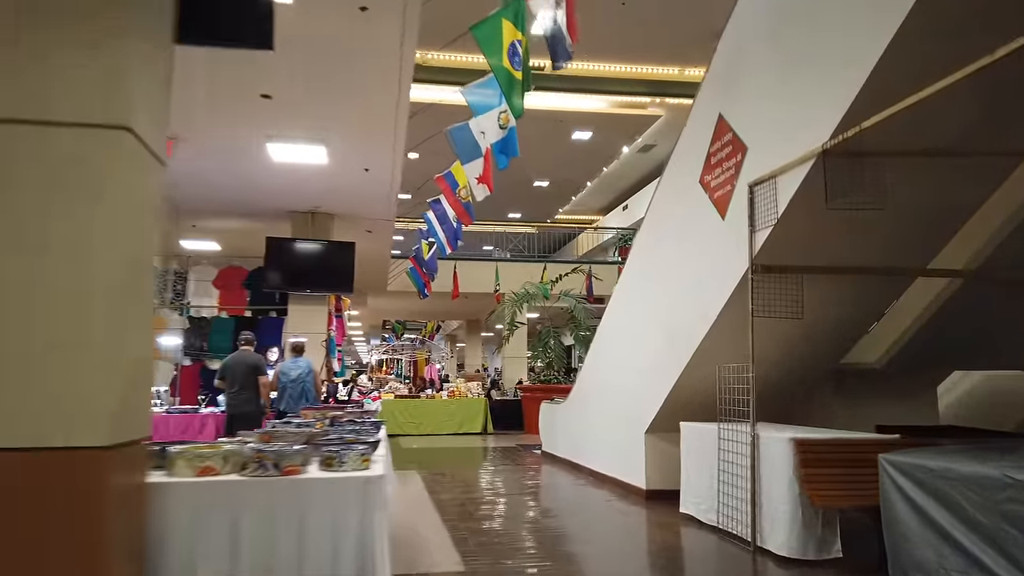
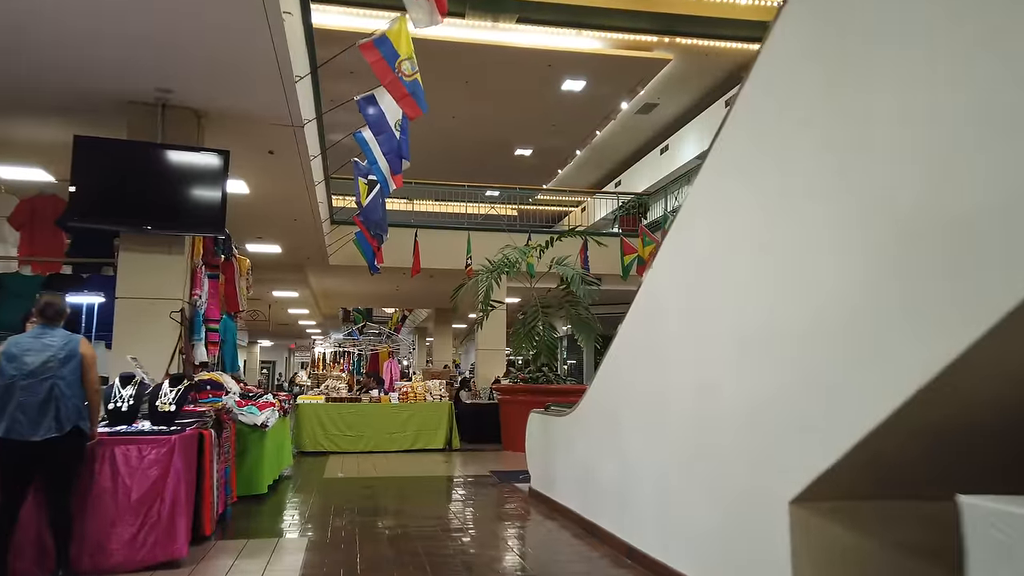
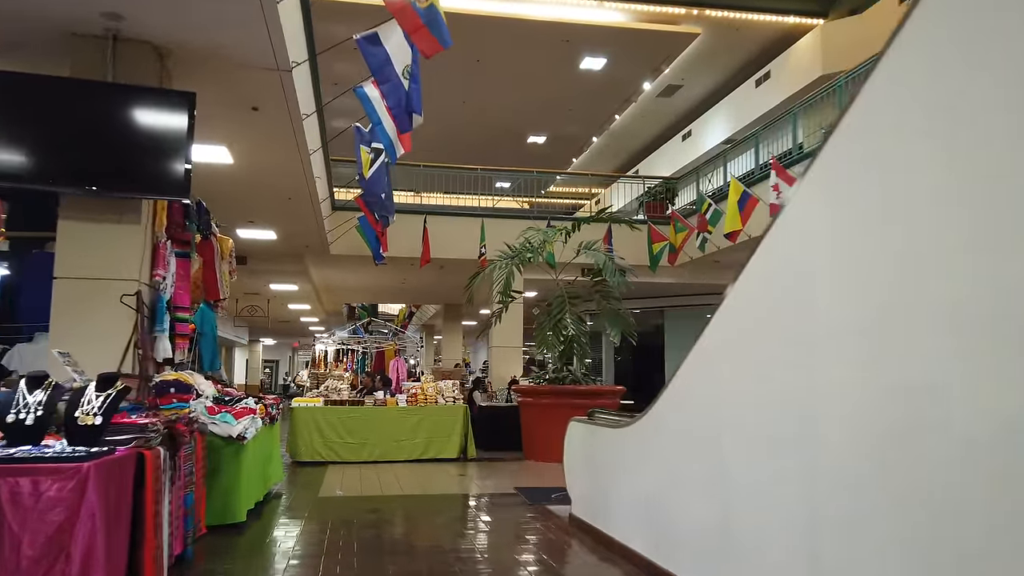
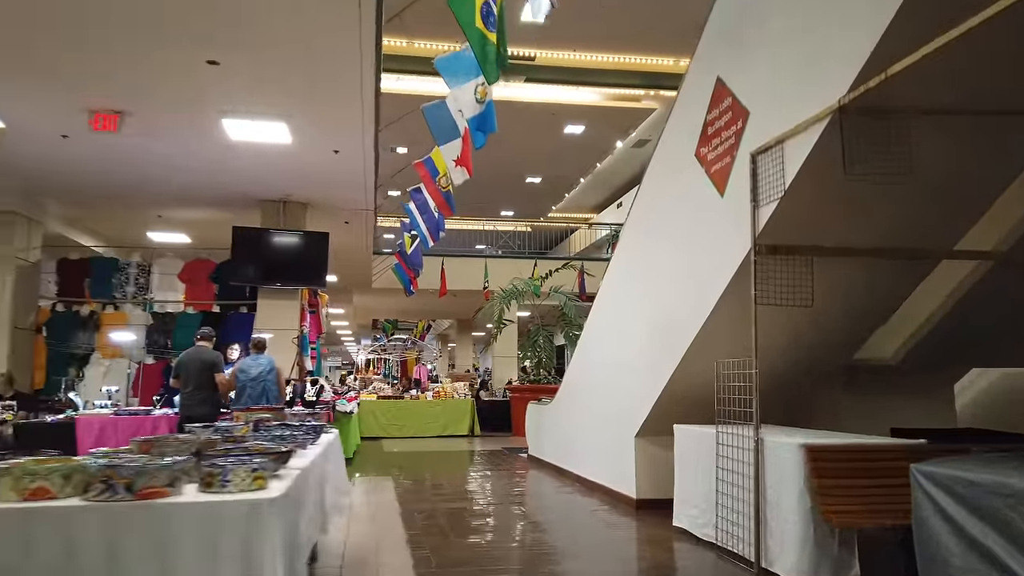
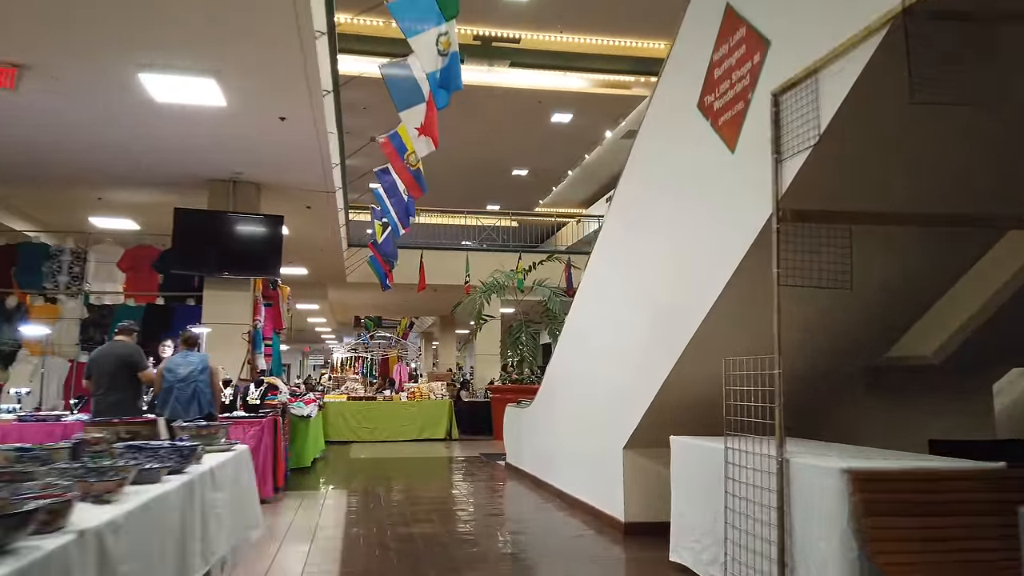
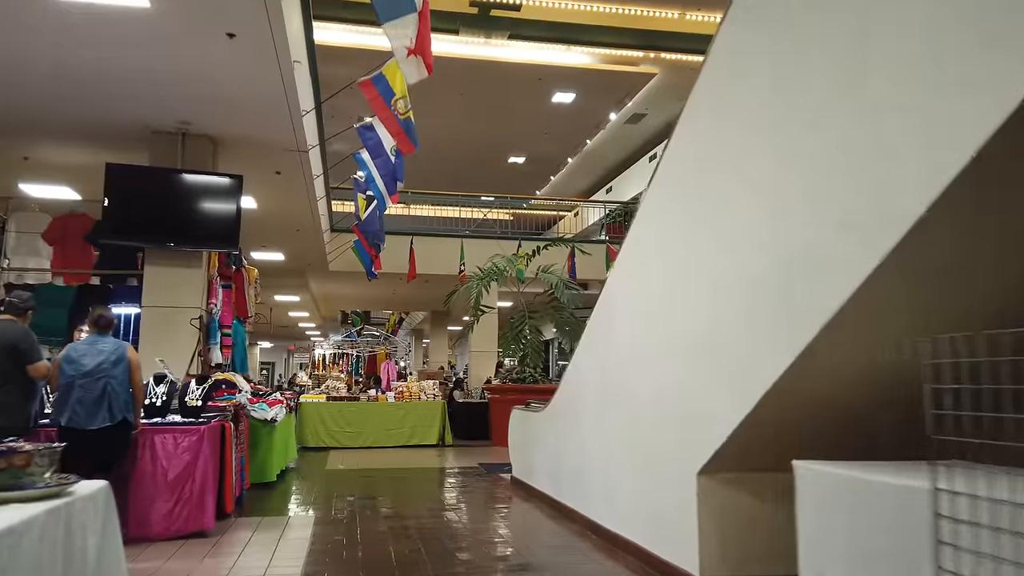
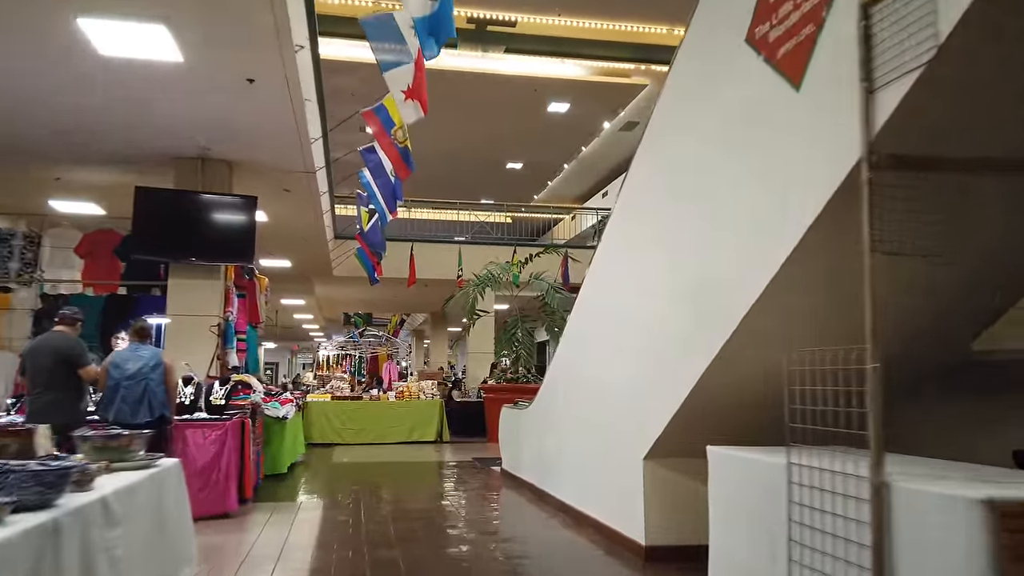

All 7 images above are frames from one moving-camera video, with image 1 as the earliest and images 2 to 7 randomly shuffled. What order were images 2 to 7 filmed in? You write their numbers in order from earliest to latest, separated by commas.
4, 5, 7, 6, 2, 3
